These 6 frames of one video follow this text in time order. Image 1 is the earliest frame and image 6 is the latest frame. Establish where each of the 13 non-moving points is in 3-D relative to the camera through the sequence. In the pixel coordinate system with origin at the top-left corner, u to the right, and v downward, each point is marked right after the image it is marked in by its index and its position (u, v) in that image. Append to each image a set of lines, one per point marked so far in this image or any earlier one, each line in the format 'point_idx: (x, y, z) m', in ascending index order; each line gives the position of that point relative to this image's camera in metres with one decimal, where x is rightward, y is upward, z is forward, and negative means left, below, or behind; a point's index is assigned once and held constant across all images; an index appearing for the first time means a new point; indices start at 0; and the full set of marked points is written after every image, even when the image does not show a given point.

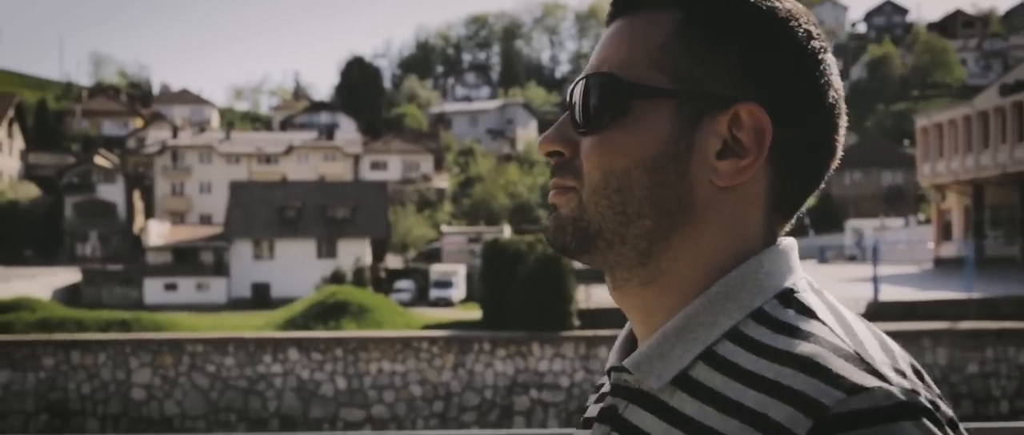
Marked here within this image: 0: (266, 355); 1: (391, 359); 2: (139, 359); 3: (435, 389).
0: (-2.5, -1.4, +9.9) m
1: (-1.2, -1.5, +10.0) m
2: (-3.8, -1.5, +10.1) m
3: (-0.7, -1.7, +9.9) m
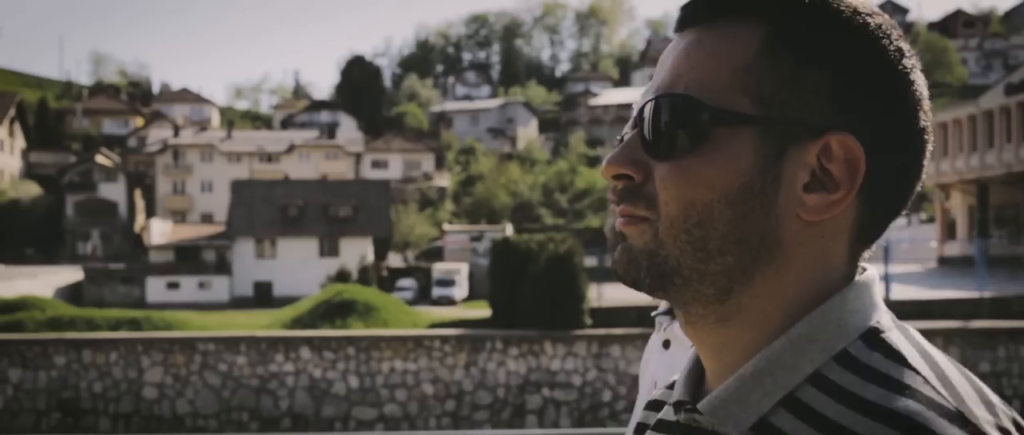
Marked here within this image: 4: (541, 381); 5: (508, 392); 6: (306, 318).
0: (-2.4, -1.4, +9.9) m
1: (-1.1, -1.4, +10.0) m
2: (-3.7, -1.5, +10.1) m
3: (-0.6, -1.7, +9.9) m
4: (+0.3, -1.7, +9.7) m
5: (0.0, -1.7, +9.7) m
6: (-3.1, -1.5, +14.6) m
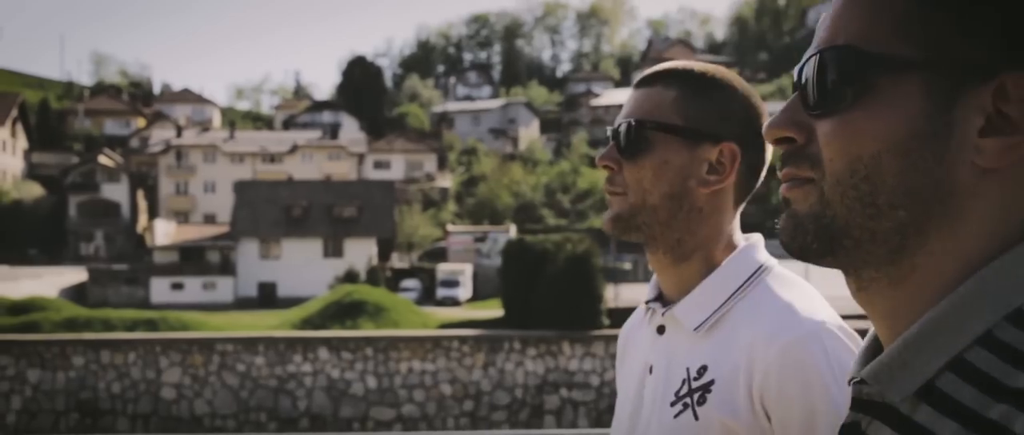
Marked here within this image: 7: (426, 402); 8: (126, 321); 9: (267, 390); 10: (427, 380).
0: (-2.2, -1.4, +9.9) m
1: (-0.9, -1.4, +10.0) m
2: (-3.6, -1.5, +10.1) m
3: (-0.5, -1.7, +9.9) m
4: (+0.5, -1.7, +9.8) m
5: (+0.1, -1.7, +9.7) m
6: (-2.9, -1.5, +14.6) m
7: (-0.9, -1.9, +10.0) m
8: (-4.4, -1.2, +11.2) m
9: (-2.5, -1.8, +9.9) m
10: (-0.8, -1.7, +10.0) m
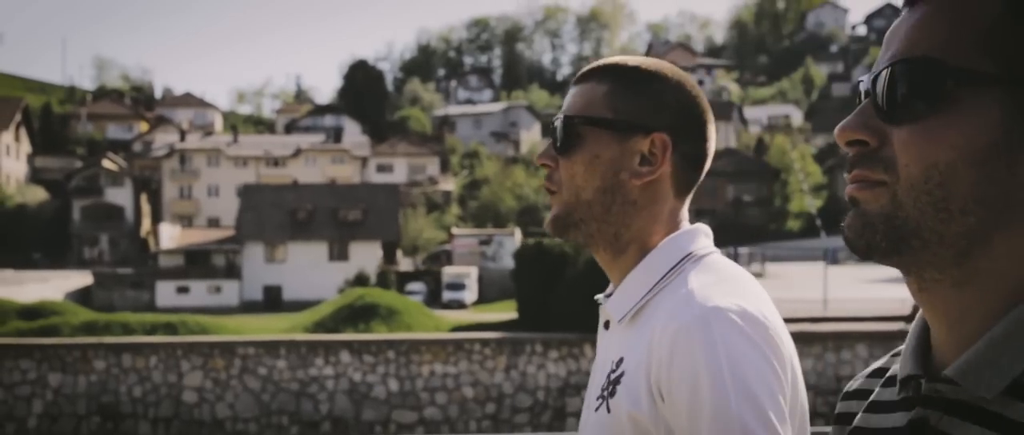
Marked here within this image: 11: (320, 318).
0: (-2.0, -1.4, +9.9) m
1: (-0.7, -1.5, +10.0) m
2: (-3.3, -1.5, +10.1) m
3: (-0.2, -1.8, +9.9) m
4: (+0.7, -1.7, +9.8) m
5: (+0.4, -1.8, +9.7) m
6: (-2.8, -1.6, +14.6) m
7: (-0.6, -1.9, +10.0) m
8: (-4.2, -1.2, +11.1) m
9: (-2.3, -1.8, +9.9) m
10: (-0.6, -1.7, +10.0) m
11: (-3.0, -1.5, +14.9) m
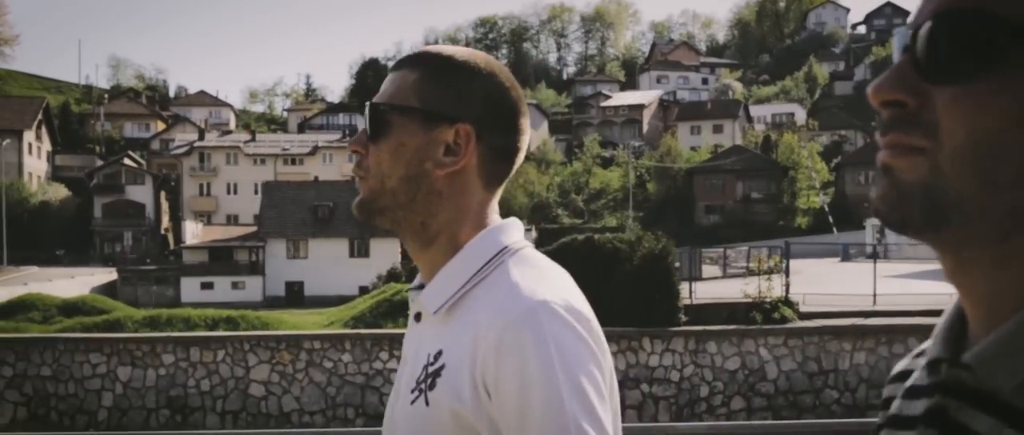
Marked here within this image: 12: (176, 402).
0: (-1.4, -1.4, +10.3) m
1: (-0.1, -1.5, +10.4) m
2: (-2.7, -1.5, +10.4) m
3: (+0.4, -1.7, +10.2) m
4: (+1.3, -1.7, +10.1) m
5: (+1.0, -1.8, +10.1) m
6: (-2.2, -1.5, +14.9) m
7: (0.0, -1.9, +10.3) m
8: (-3.6, -1.2, +11.5) m
9: (-1.7, -1.8, +10.3) m
10: (0.0, -1.7, +10.4) m
11: (-2.4, -1.5, +15.3) m
12: (-3.6, -2.0, +10.5) m
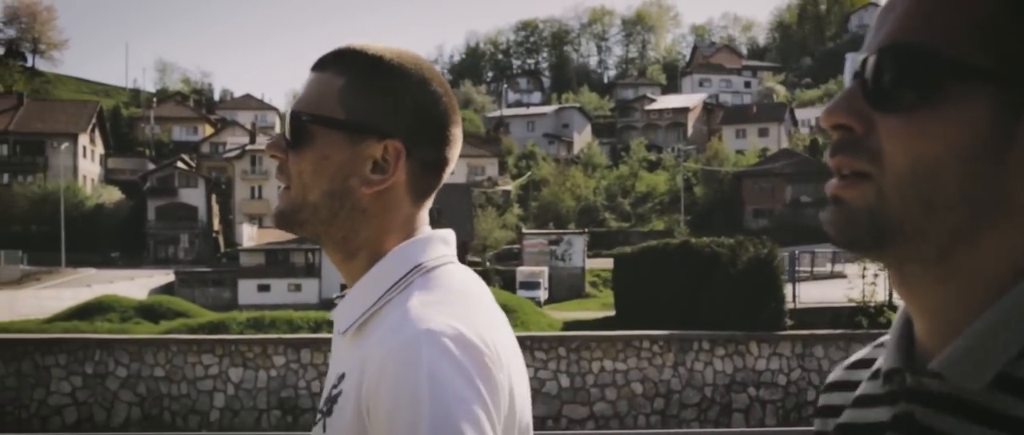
0: (-0.2, -1.5, +10.4) m
1: (+1.1, -1.5, +10.5) m
2: (-1.6, -1.5, +10.6) m
3: (+1.5, -1.8, +10.4) m
4: (+2.4, -1.7, +10.3) m
5: (+2.1, -1.8, +10.2) m
6: (-1.0, -1.6, +15.1) m
7: (+1.1, -2.0, +10.5) m
8: (-2.4, -1.3, +11.7) m
9: (-0.5, -1.8, +10.4) m
10: (+1.1, -1.7, +10.5) m
11: (-1.2, -1.6, +15.5) m
12: (-2.5, -2.0, +10.7) m
